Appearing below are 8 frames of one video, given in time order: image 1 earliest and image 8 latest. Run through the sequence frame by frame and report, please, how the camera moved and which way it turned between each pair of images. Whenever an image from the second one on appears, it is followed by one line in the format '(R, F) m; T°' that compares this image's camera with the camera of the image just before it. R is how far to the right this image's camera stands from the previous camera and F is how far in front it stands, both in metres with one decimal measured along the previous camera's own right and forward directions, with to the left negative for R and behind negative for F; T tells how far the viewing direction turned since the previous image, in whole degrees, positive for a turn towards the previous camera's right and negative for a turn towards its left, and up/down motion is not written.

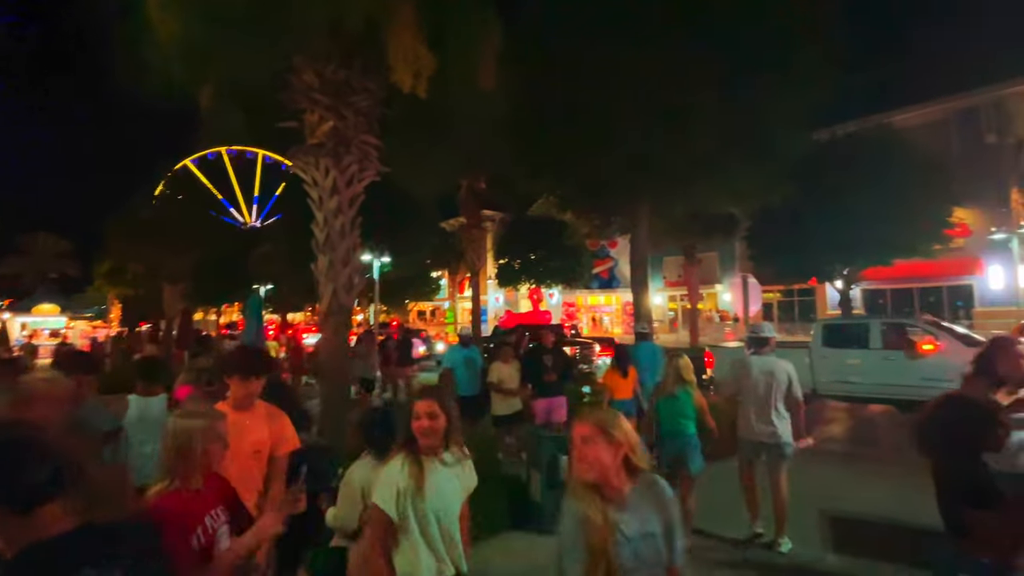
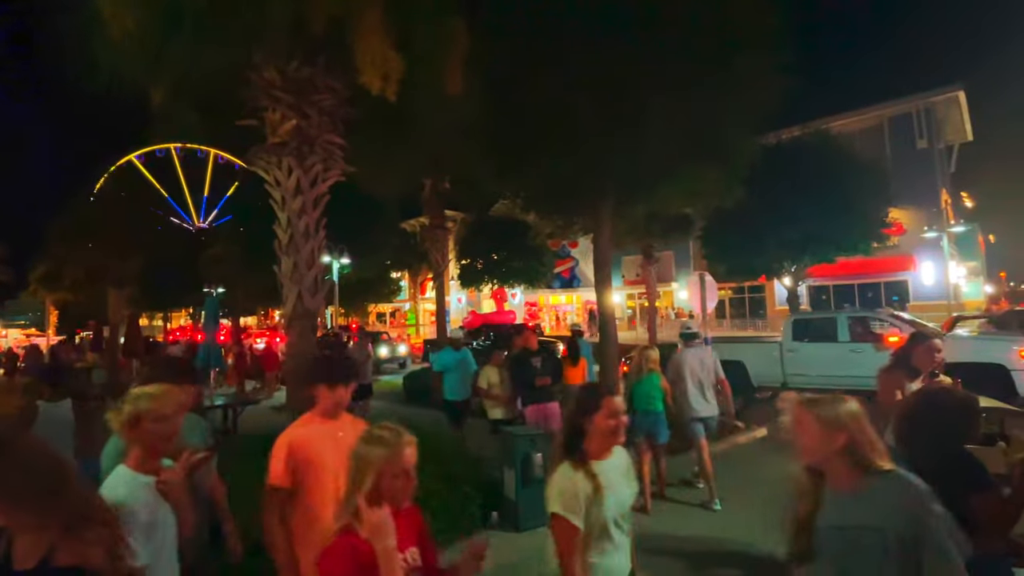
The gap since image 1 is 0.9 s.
(-0.1, +0.1) m; +3°
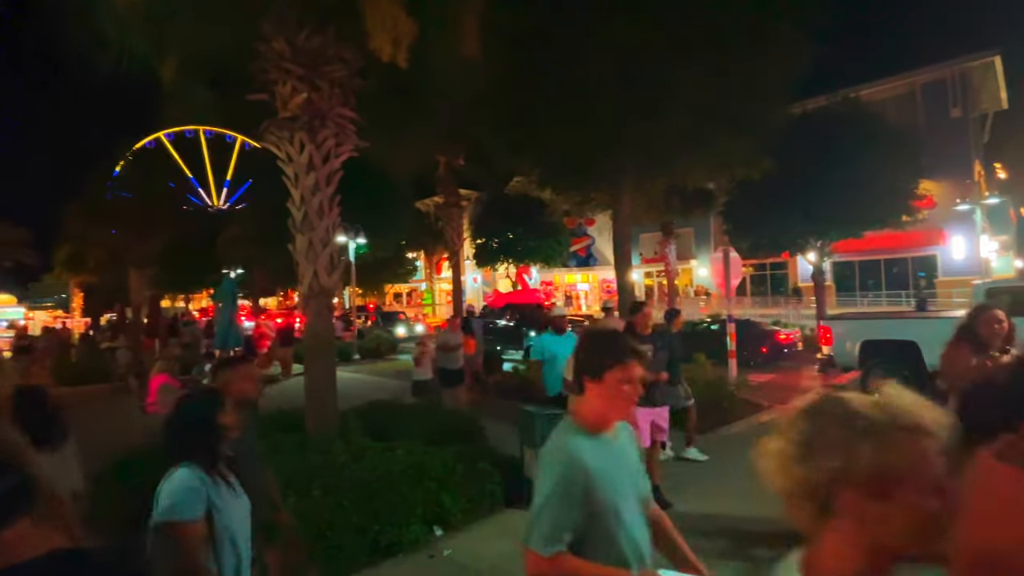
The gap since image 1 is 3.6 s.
(0.0, +0.2) m; -1°
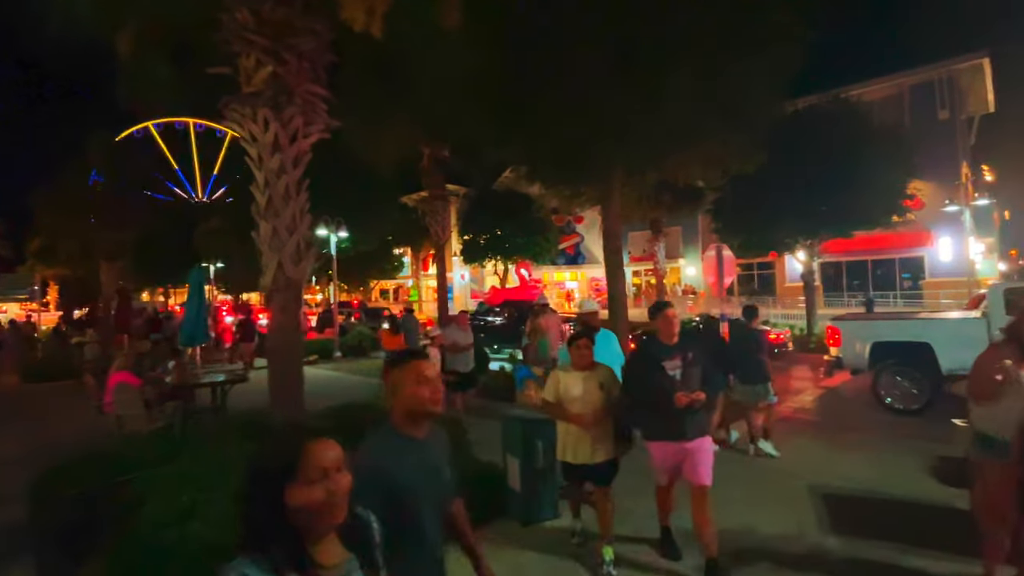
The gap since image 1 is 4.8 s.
(0.0, +0.5) m; +1°
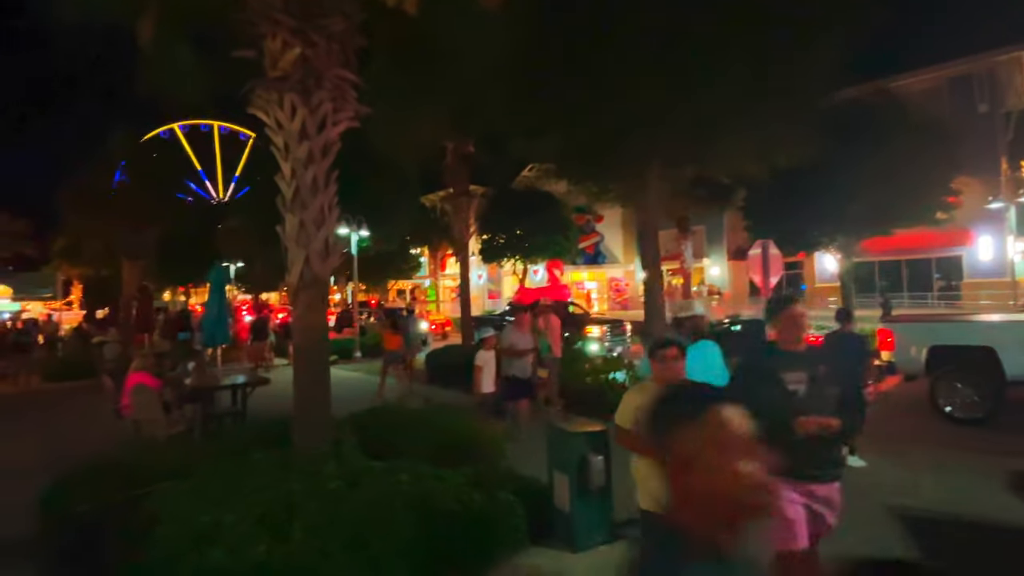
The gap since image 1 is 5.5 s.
(-0.2, +0.4) m; -1°
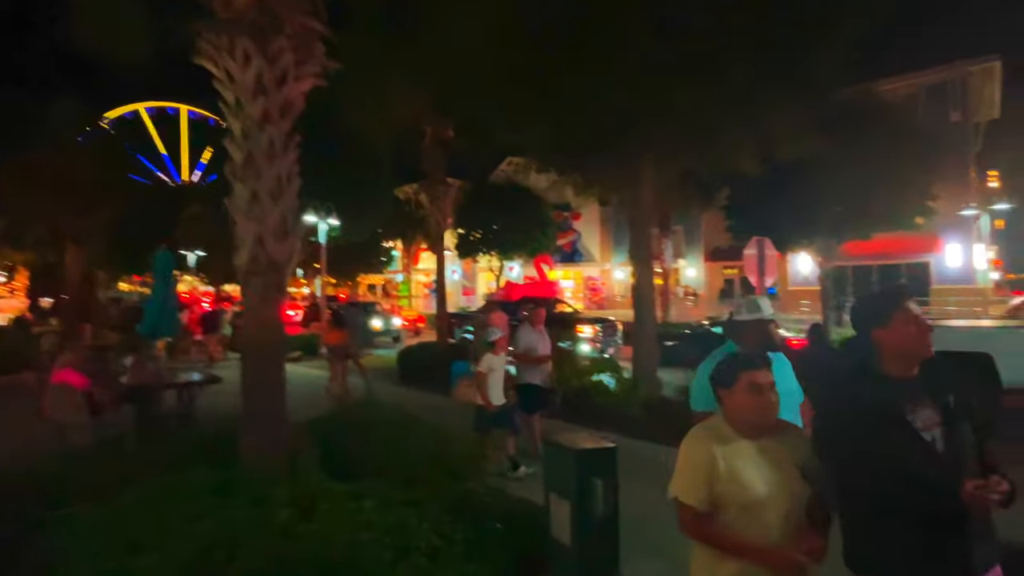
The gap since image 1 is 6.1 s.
(-0.1, +0.8) m; +2°
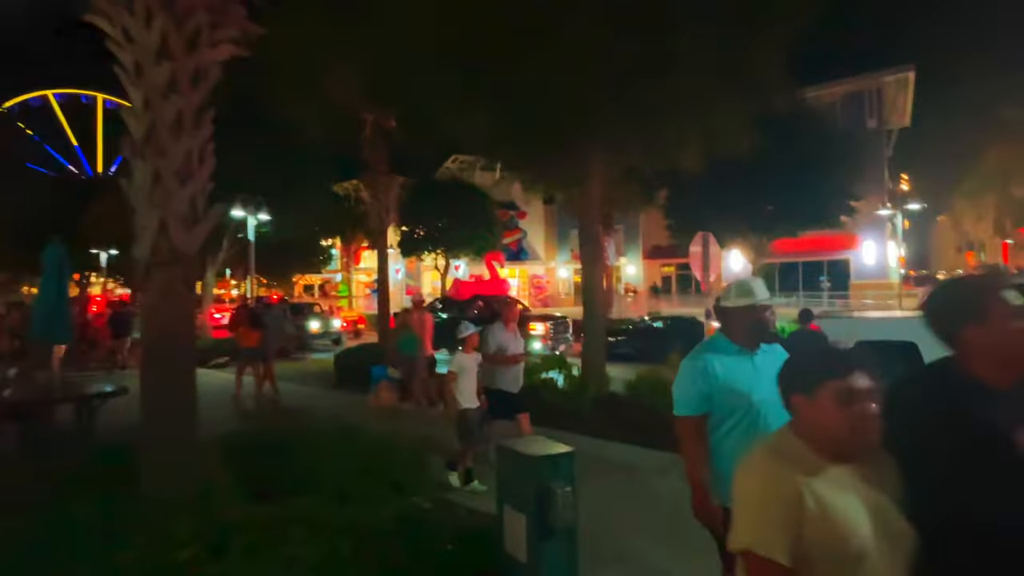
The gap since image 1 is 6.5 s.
(0.0, +0.5) m; +4°
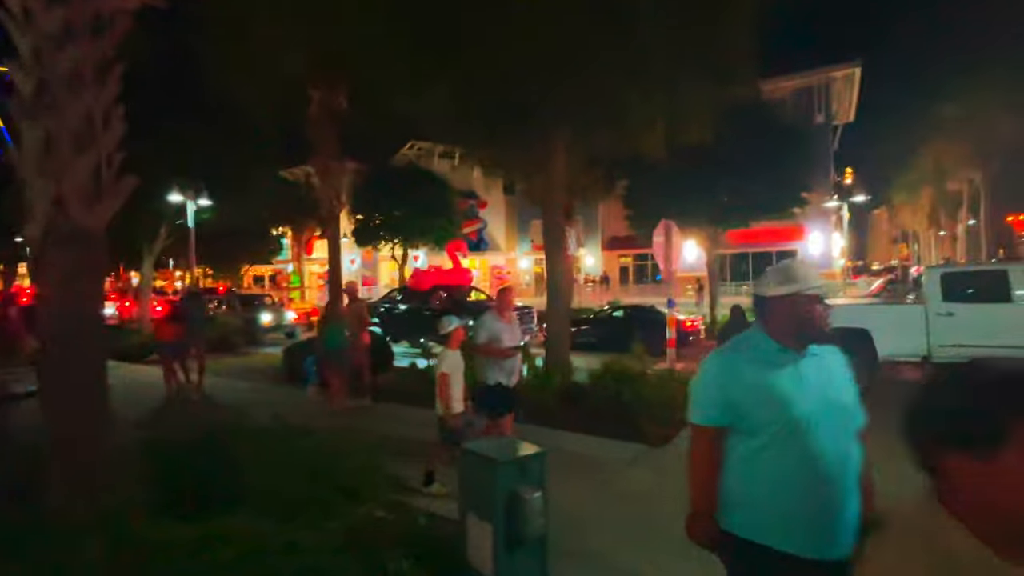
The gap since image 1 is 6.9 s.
(0.0, +0.5) m; +3°
